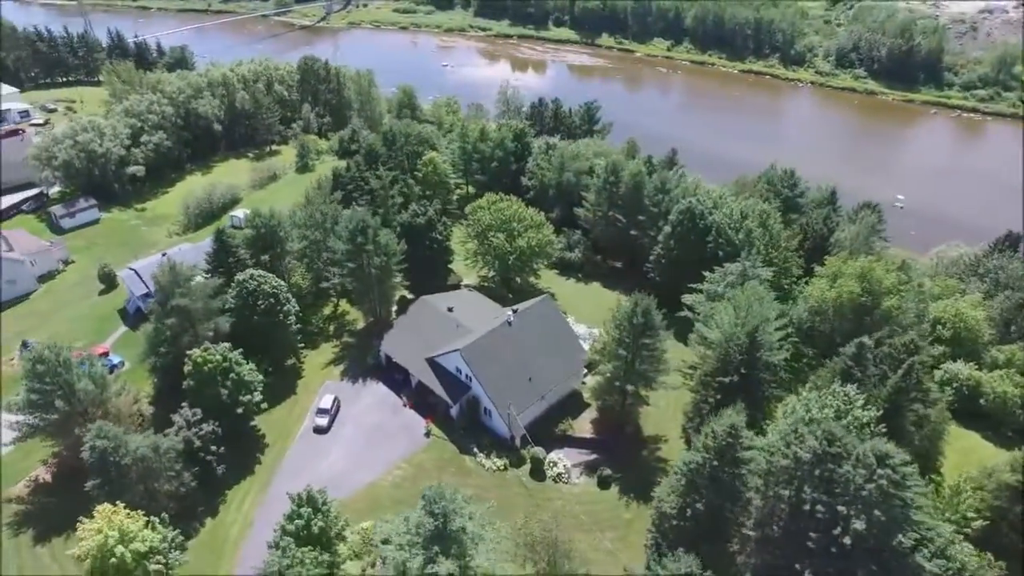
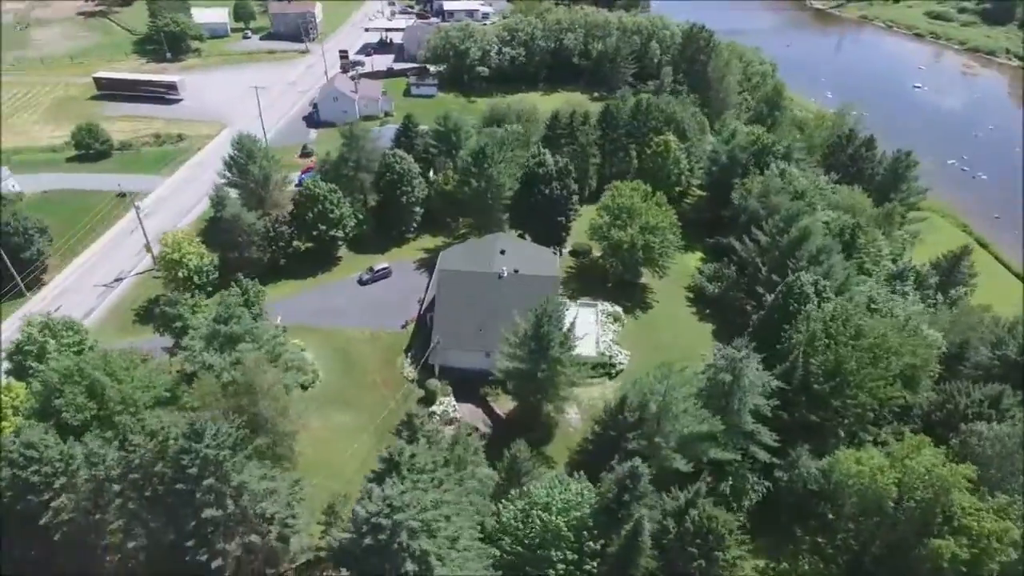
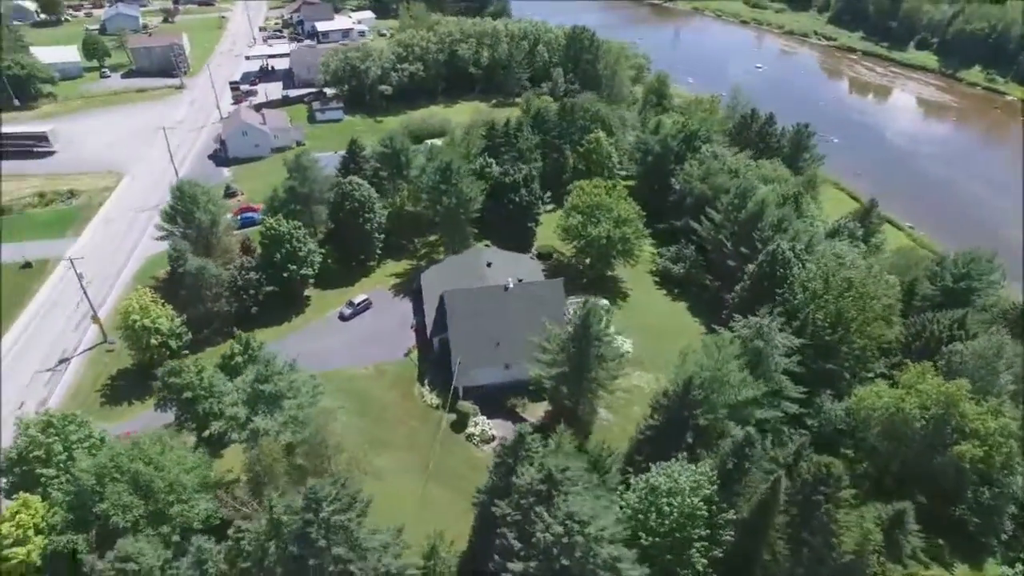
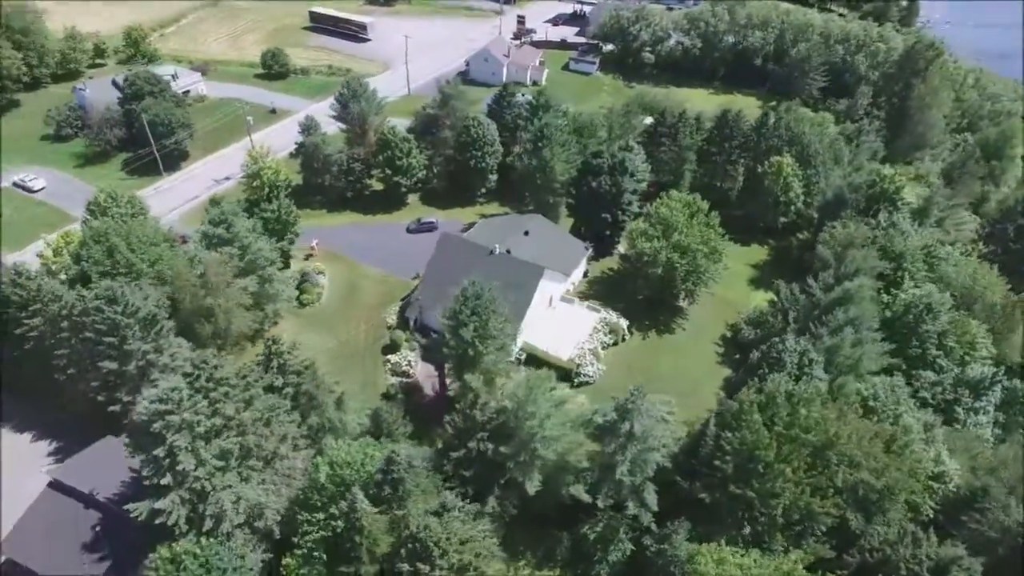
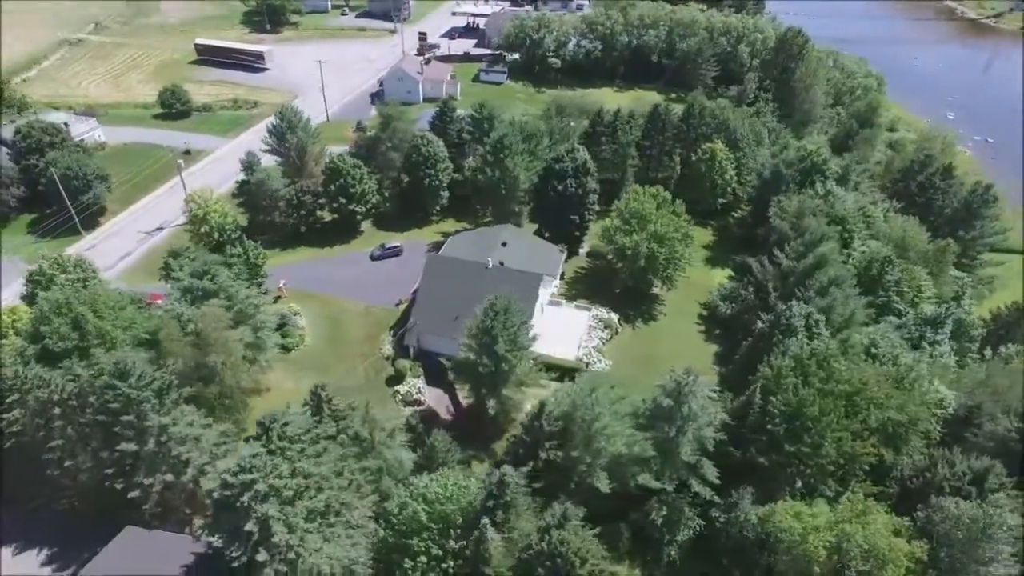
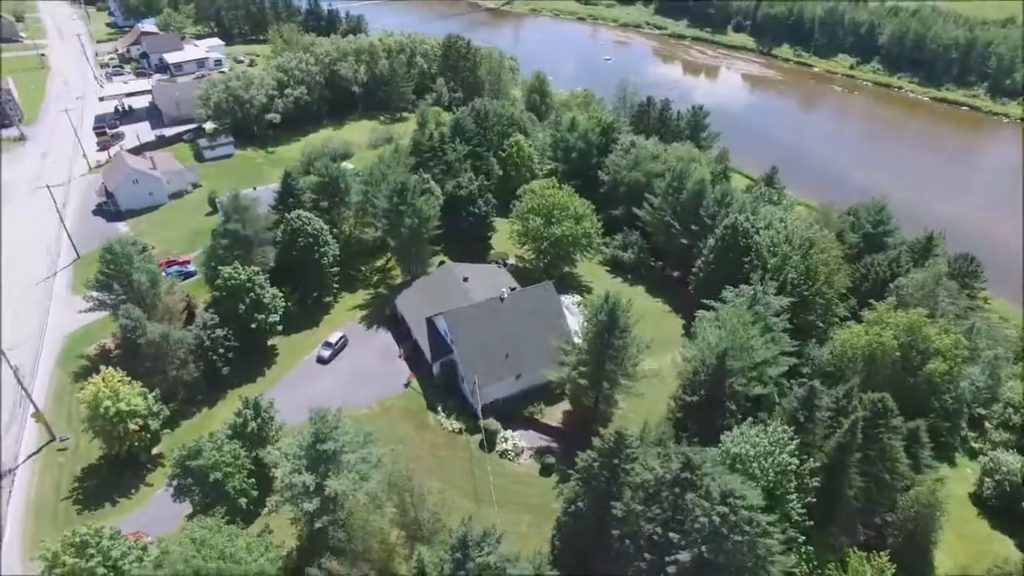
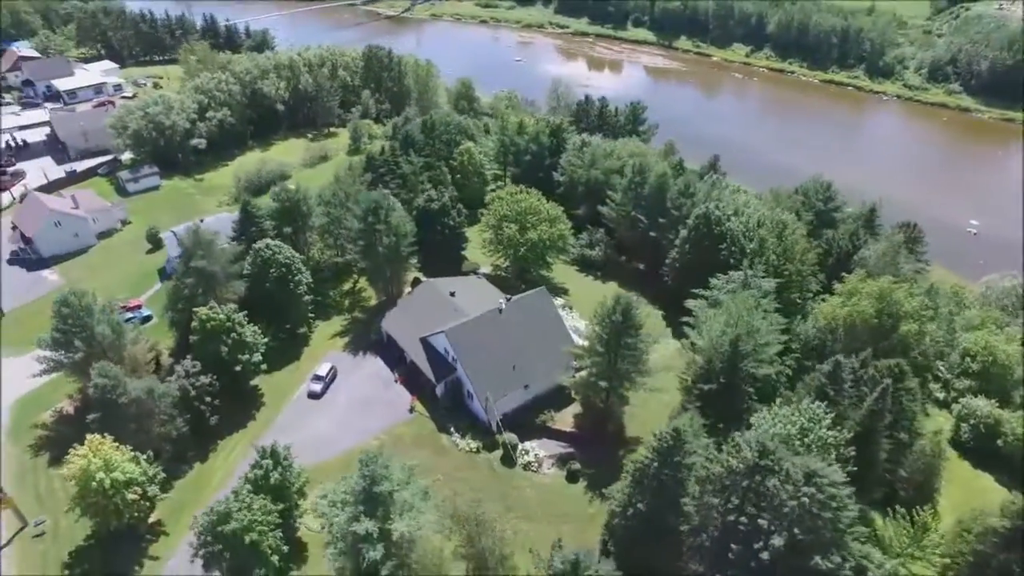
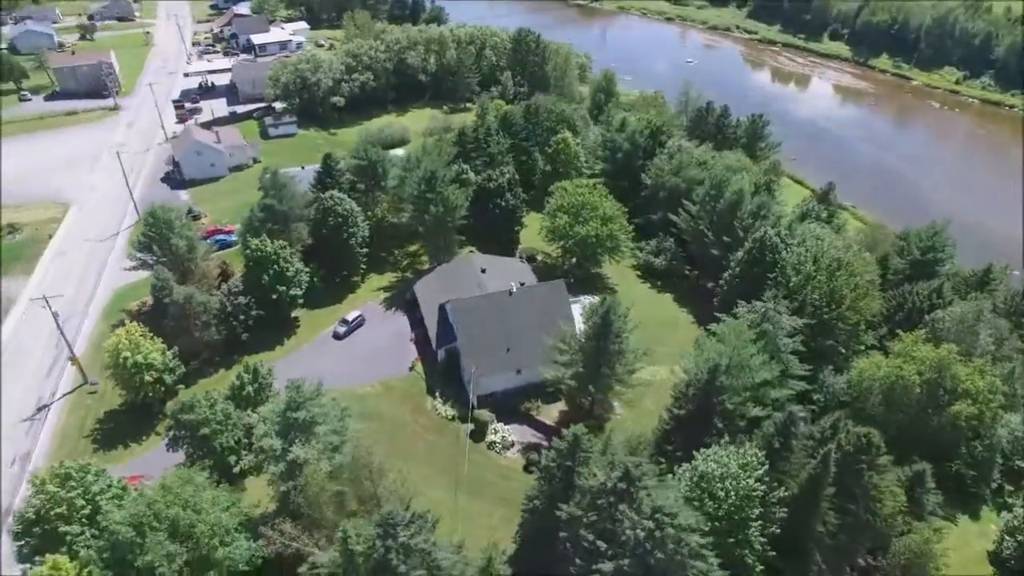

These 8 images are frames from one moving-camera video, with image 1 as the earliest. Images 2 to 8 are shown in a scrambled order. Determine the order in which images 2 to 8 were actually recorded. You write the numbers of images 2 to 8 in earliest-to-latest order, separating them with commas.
7, 6, 8, 3, 2, 5, 4
